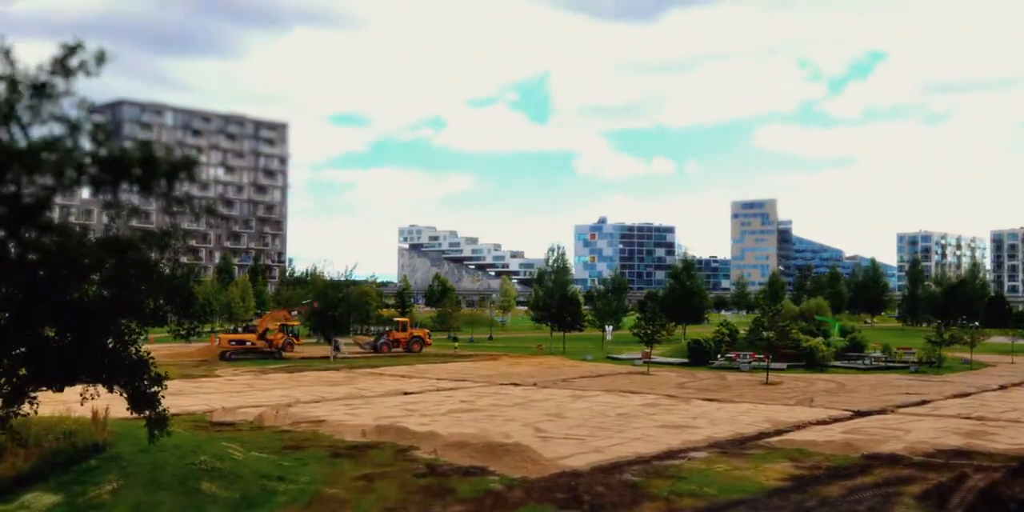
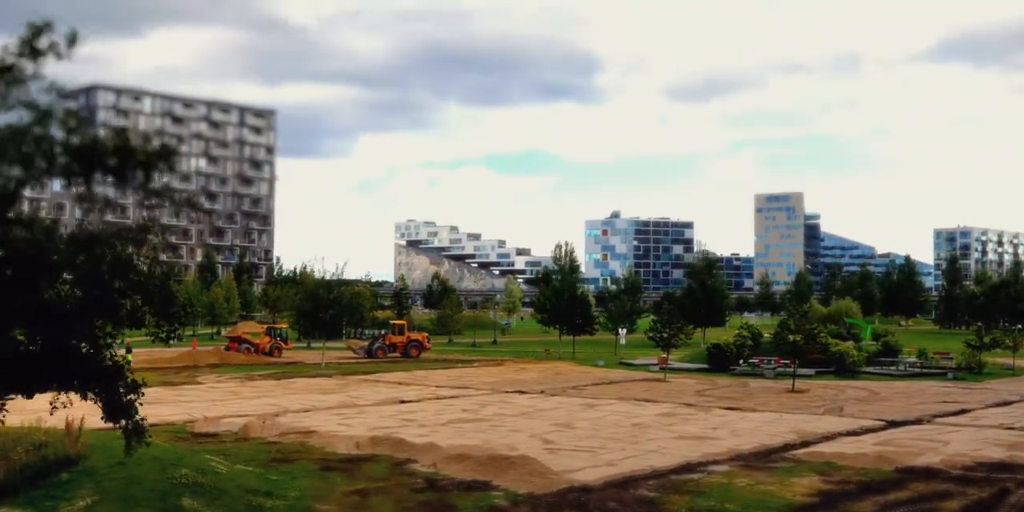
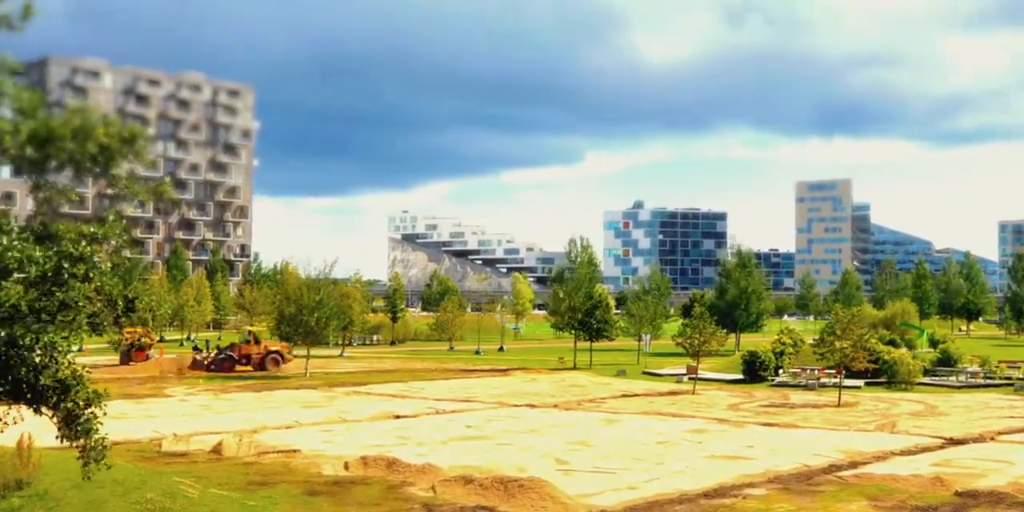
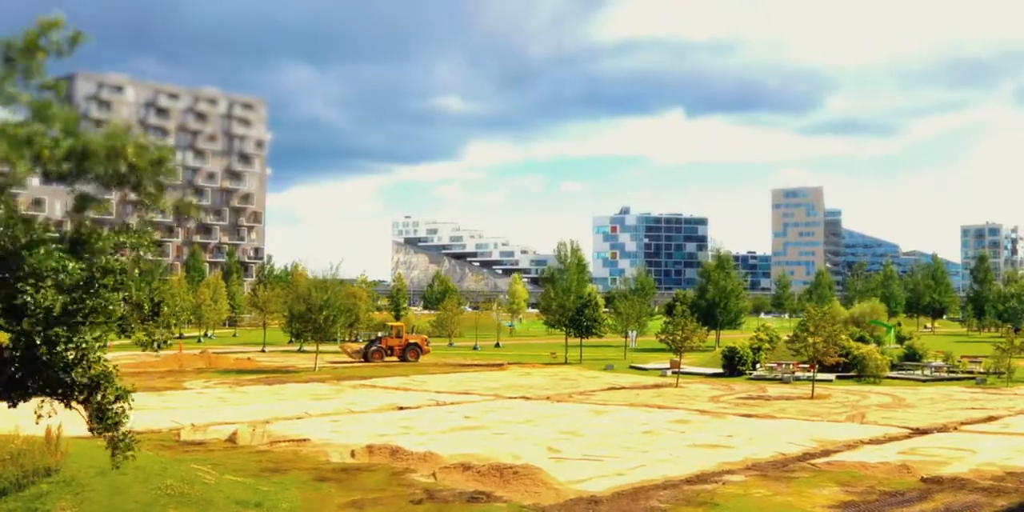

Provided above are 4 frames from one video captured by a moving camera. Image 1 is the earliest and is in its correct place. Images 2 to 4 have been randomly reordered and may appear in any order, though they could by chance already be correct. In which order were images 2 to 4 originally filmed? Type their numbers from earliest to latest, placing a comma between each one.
2, 4, 3
